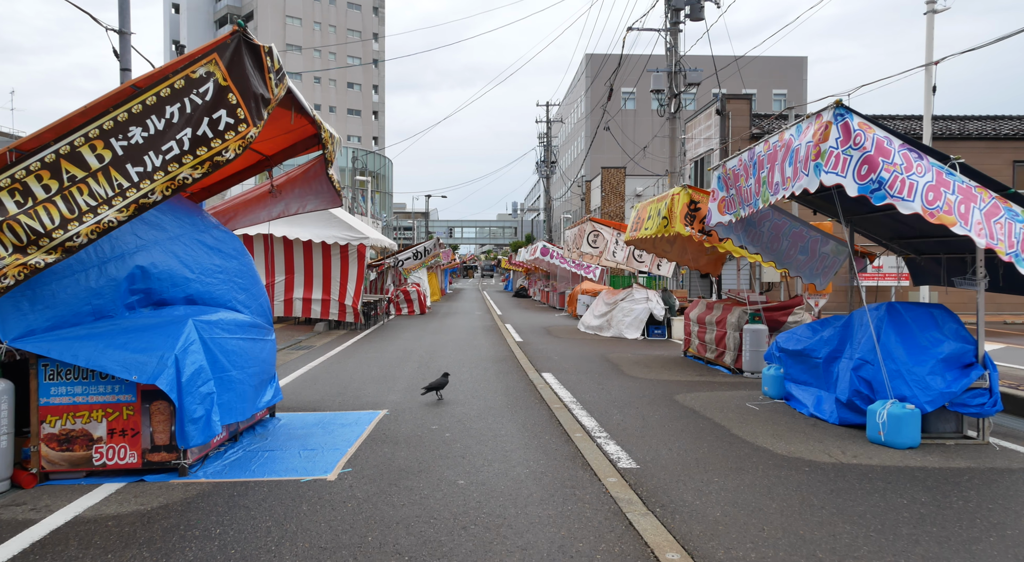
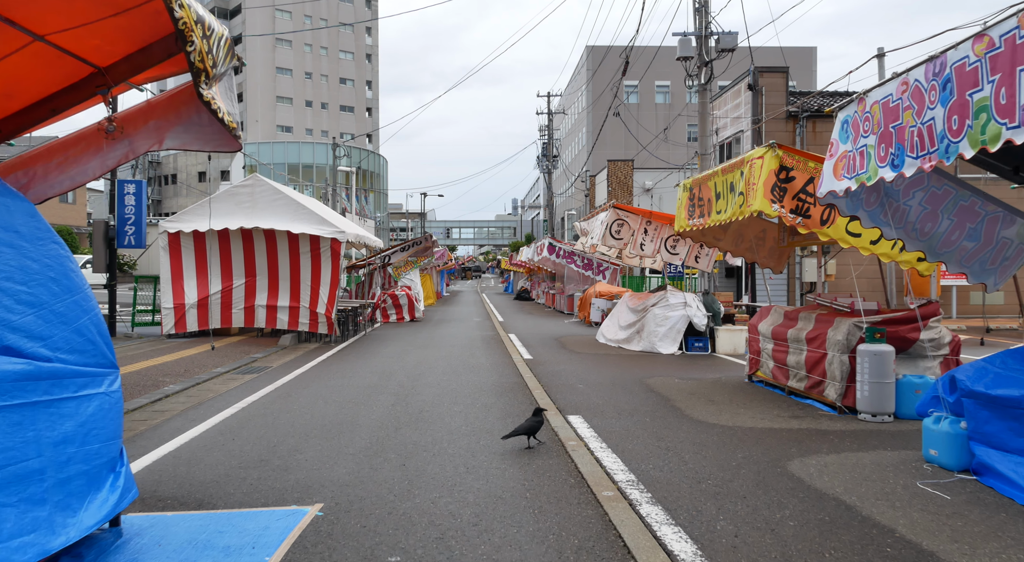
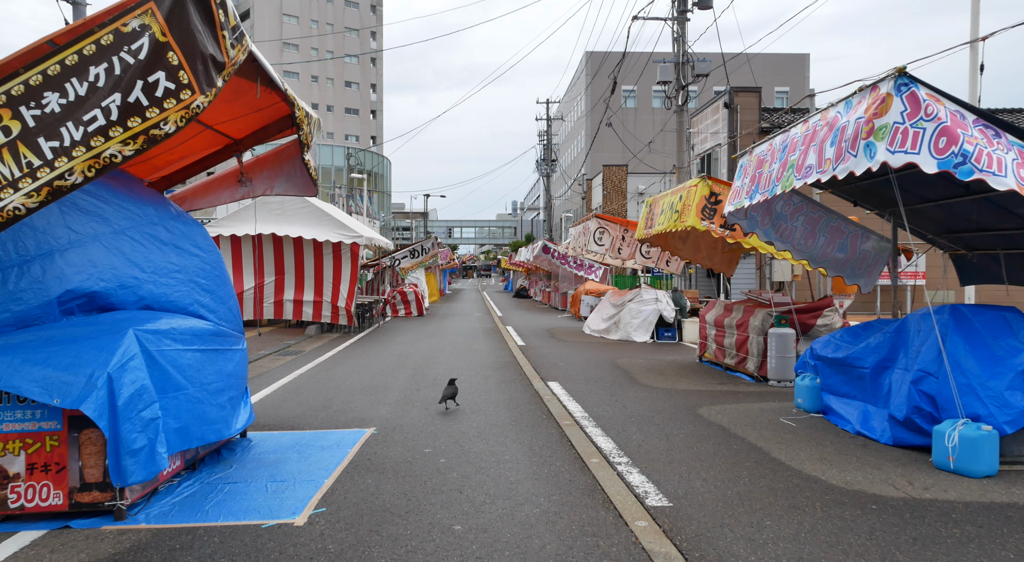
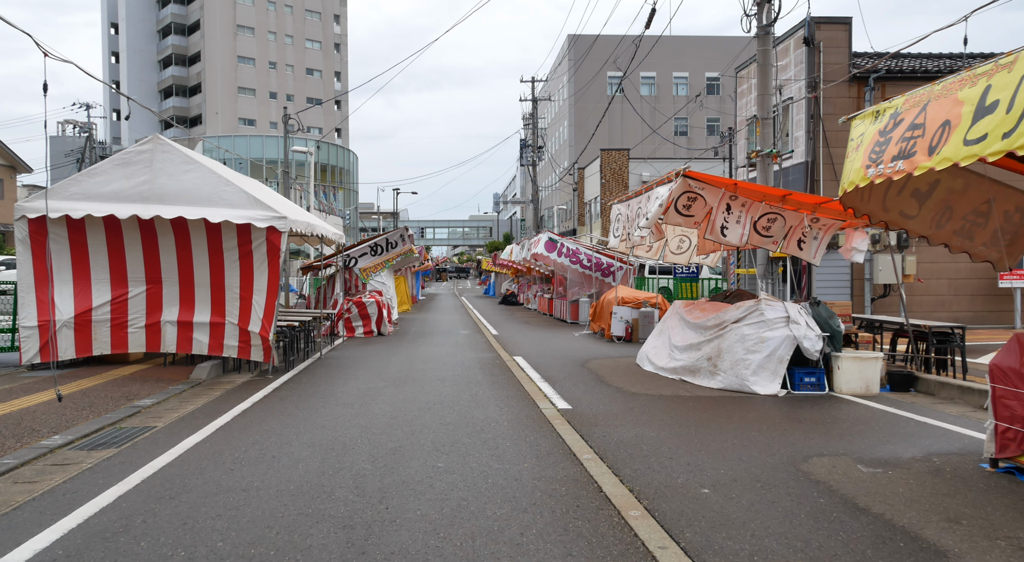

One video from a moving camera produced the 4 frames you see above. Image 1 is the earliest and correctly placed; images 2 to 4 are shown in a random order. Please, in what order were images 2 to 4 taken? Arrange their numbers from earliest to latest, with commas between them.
3, 2, 4
